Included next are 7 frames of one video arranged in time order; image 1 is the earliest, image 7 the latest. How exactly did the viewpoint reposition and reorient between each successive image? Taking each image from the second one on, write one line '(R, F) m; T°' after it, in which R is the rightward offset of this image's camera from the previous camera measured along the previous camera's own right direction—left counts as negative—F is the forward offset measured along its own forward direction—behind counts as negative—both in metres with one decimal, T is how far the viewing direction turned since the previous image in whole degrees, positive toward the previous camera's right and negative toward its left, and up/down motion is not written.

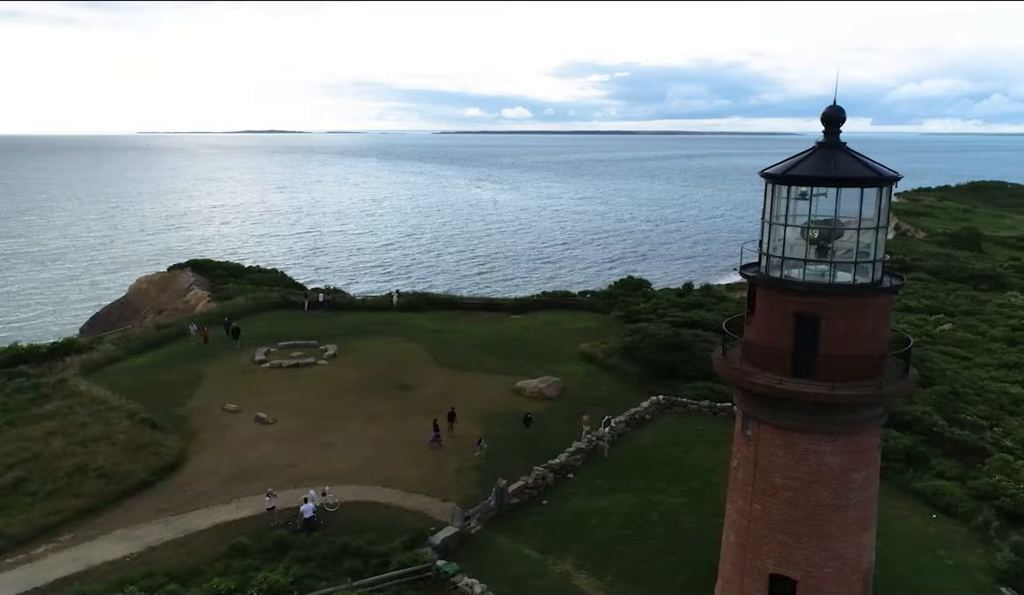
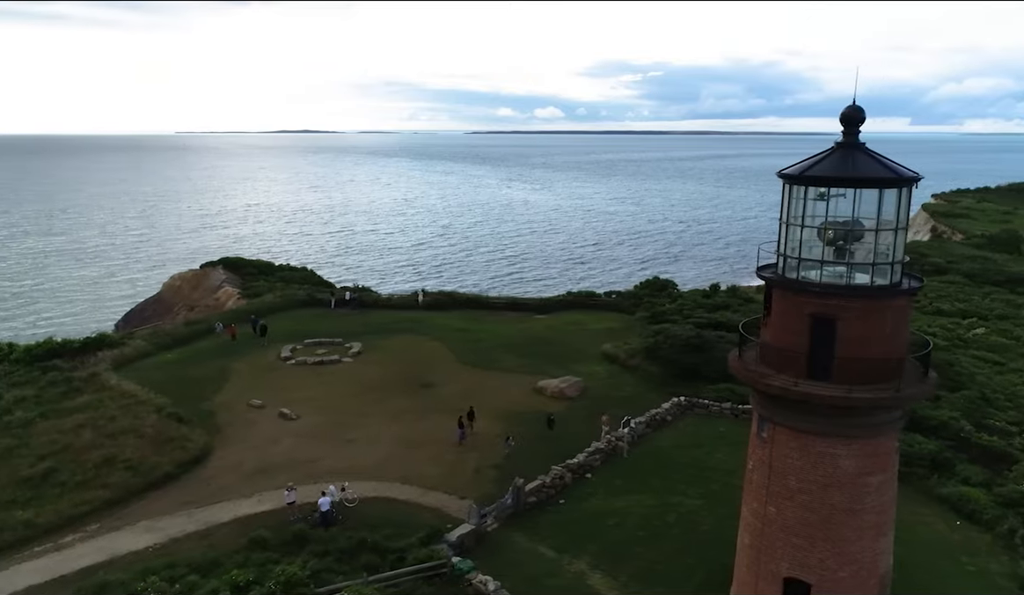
(+0.2, 0.0) m; -2°
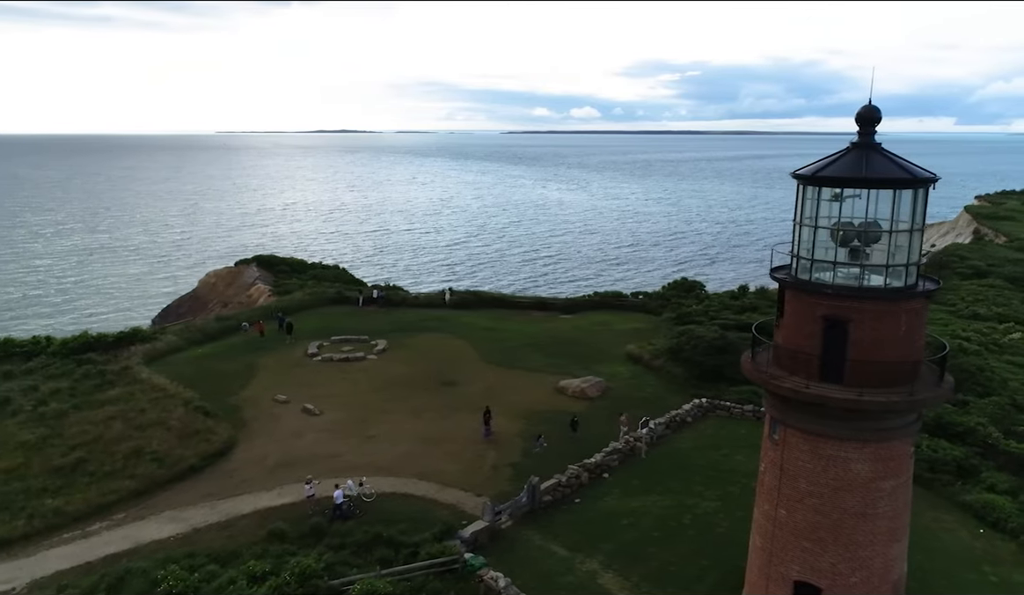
(+0.3, -0.1) m; -2°
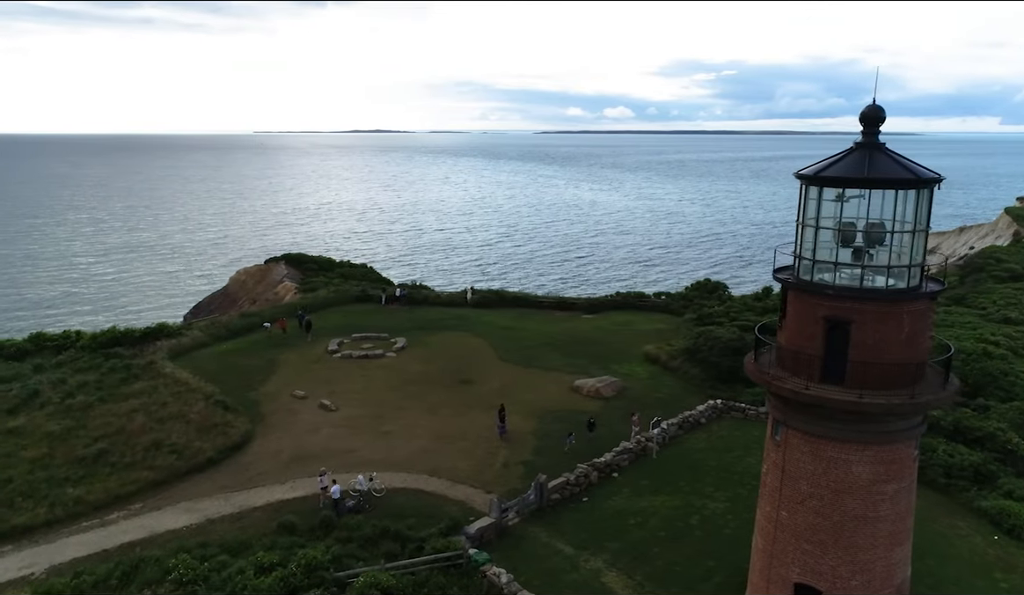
(+0.4, -0.1) m; -2°
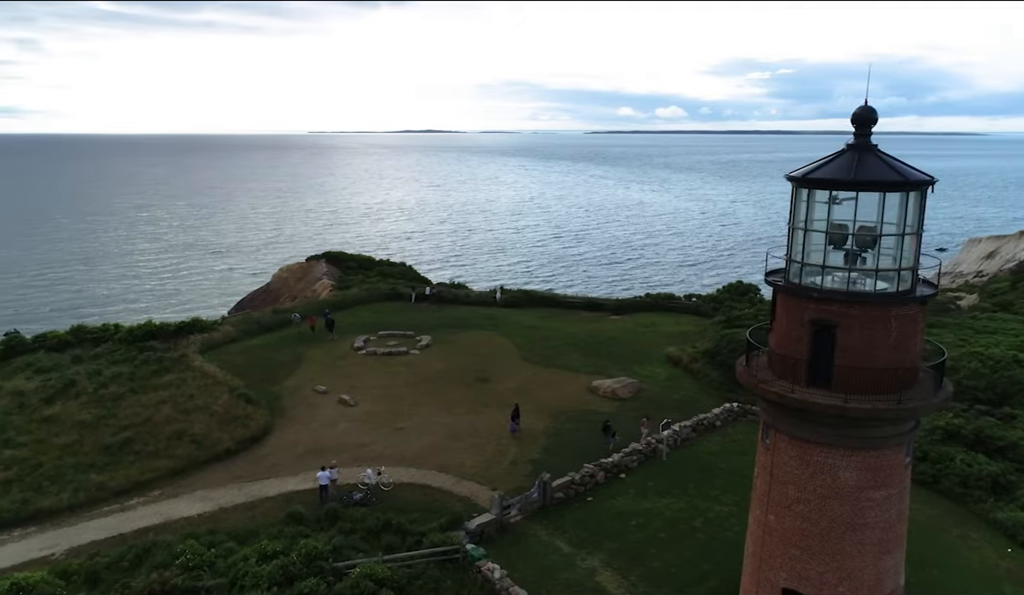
(+0.8, -0.1) m; -3°
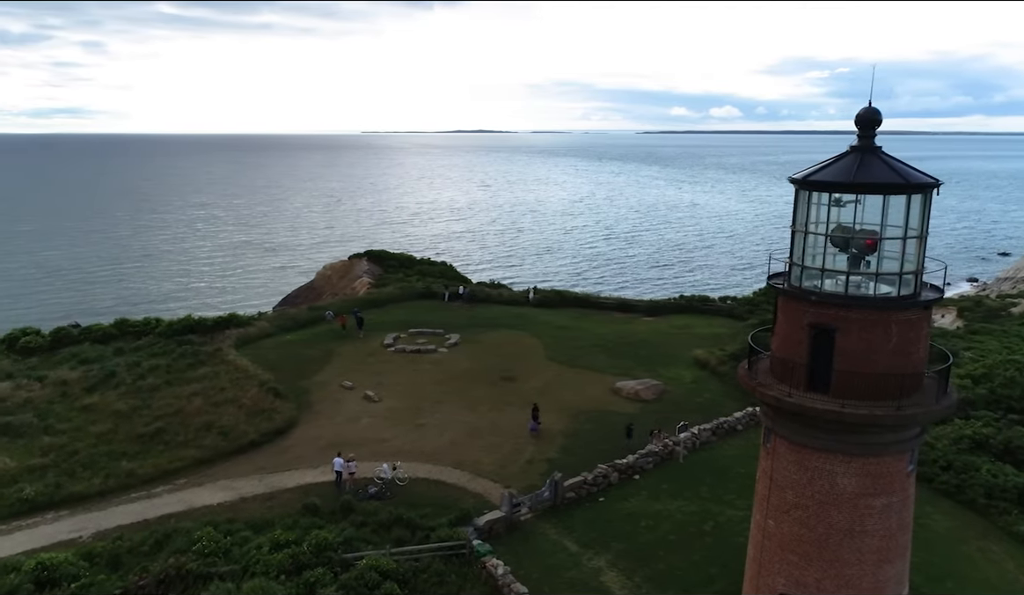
(+0.7, -0.1) m; -4°
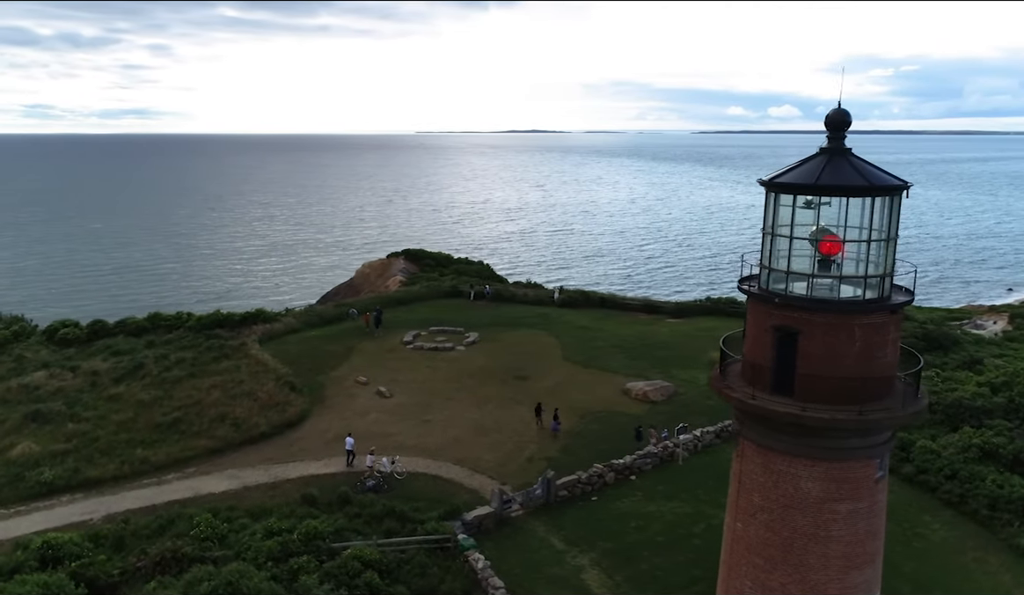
(+1.1, -0.2) m; -4°
